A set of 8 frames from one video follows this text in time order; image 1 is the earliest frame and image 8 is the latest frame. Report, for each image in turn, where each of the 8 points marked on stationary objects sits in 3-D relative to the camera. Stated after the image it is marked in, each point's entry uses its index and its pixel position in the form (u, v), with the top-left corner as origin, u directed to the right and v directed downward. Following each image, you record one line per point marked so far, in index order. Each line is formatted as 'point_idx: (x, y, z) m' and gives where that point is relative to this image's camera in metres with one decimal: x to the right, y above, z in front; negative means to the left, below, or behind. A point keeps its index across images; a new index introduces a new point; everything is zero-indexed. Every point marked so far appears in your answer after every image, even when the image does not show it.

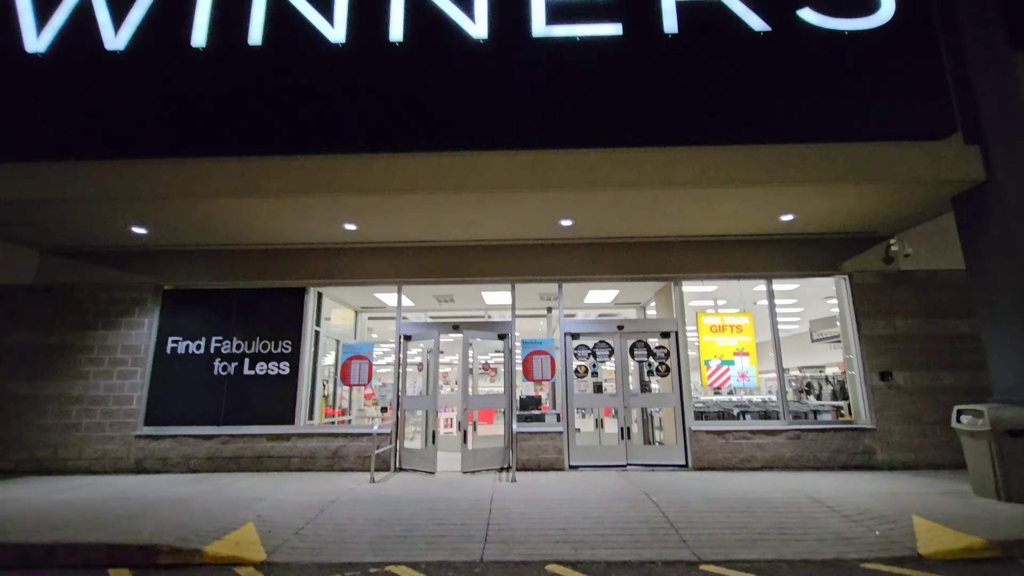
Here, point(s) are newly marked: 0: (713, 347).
0: (+2.9, -0.8, +7.3) m
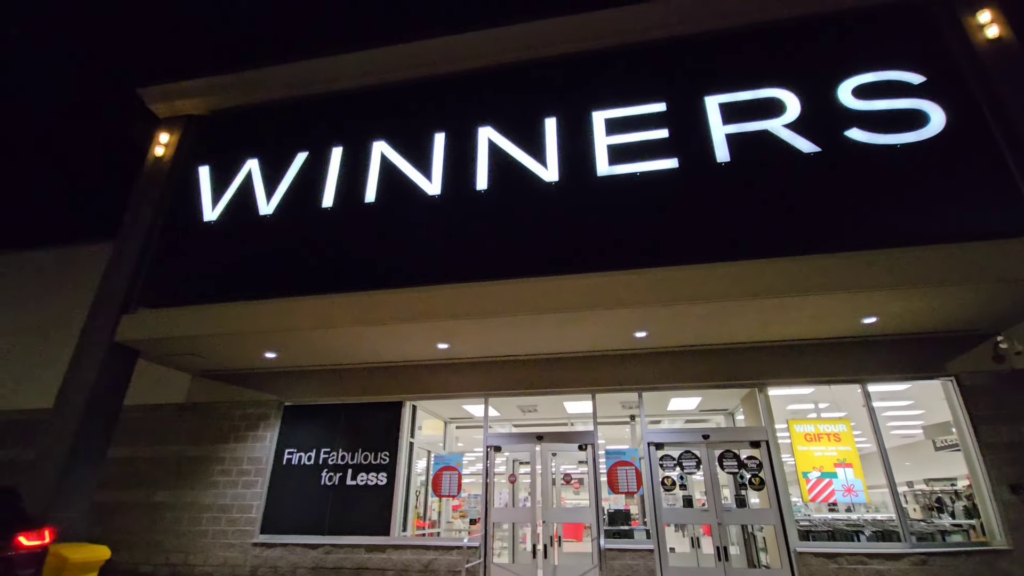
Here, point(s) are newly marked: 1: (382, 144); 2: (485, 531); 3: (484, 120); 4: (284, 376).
0: (+4.1, -2.3, +6.9) m
1: (-1.9, +2.1, +7.5) m
2: (-0.4, -3.5, +7.2) m
3: (-0.4, +2.5, +7.4) m
4: (-3.7, -1.4, +8.3) m
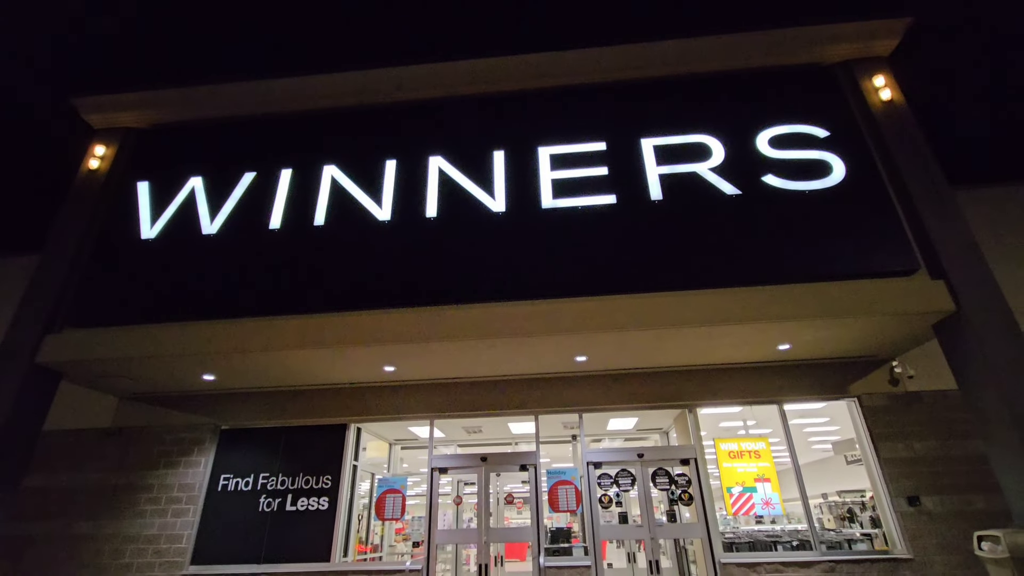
0: (+3.3, -2.7, +7.4) m
1: (-2.7, +1.8, +7.5) m
2: (-1.2, -3.8, +7.3) m
3: (-1.2, +2.1, +7.7) m
4: (-4.6, -1.8, +8.1) m
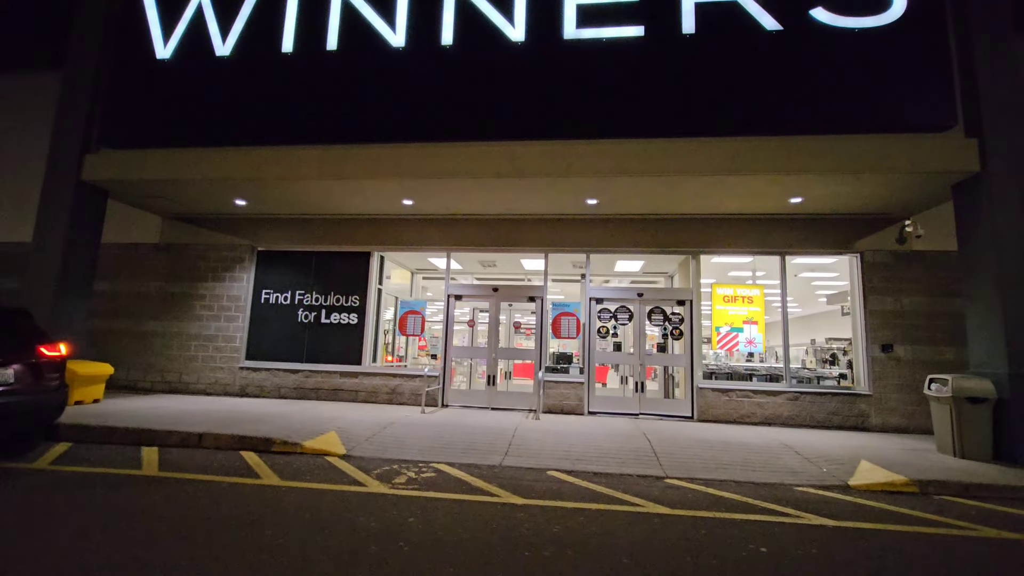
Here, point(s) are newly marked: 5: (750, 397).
0: (+3.4, -0.4, +8.0) m
1: (-2.3, +4.2, +7.0) m
2: (-1.1, -1.3, +8.4) m
3: (-0.8, +4.5, +7.0) m
4: (-4.4, +1.1, +8.7) m
5: (+3.5, -1.6, +7.5) m
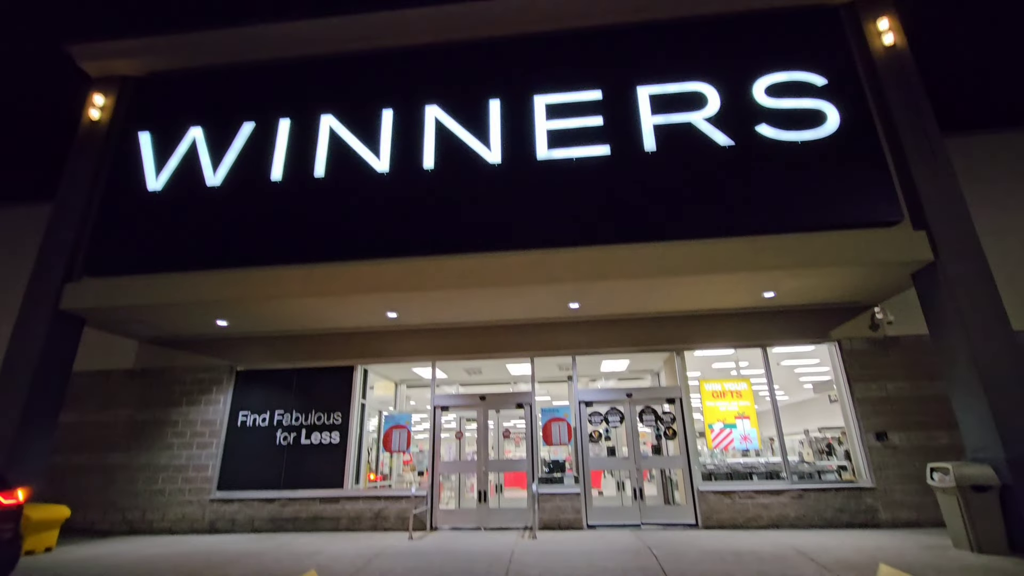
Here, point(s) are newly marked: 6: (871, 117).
0: (+3.2, -1.9, +7.9) m
1: (-2.7, +2.6, +7.6) m
2: (-1.2, -3.0, +7.9) m
3: (-1.2, +2.9, +7.7) m
4: (-4.7, -0.9, +8.5) m
5: (+3.4, -3.0, +7.2) m
6: (+4.8, +2.3, +6.8) m
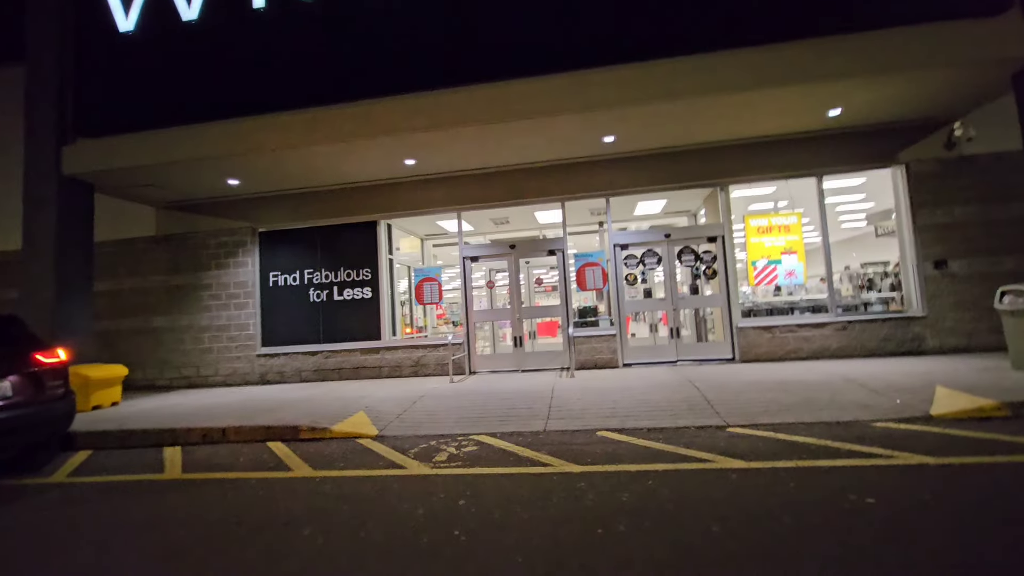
0: (+3.7, +0.6, +7.5) m
1: (-2.5, +4.5, +6.3) m
2: (-0.7, -0.7, +8.0) m
3: (-1.0, +5.0, +6.2) m
4: (-4.2, +1.4, +8.2) m
5: (+3.9, -0.6, +7.0) m
6: (+5.0, +4.4, +5.2) m
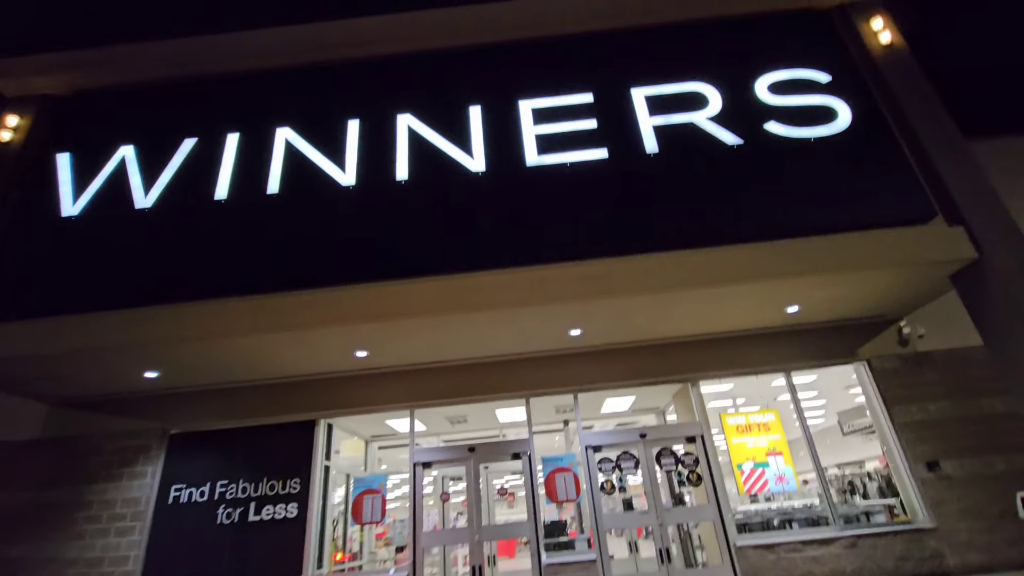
0: (+3.1, -2.2, +6.9) m
1: (-3.0, +2.1, +6.7) m
2: (-1.3, -3.5, +6.5) m
3: (-1.5, +2.4, +6.9) m
4: (-4.8, -1.6, +7.1) m
5: (+3.5, -3.2, +6.1) m
6: (+4.6, +2.2, +6.3) m
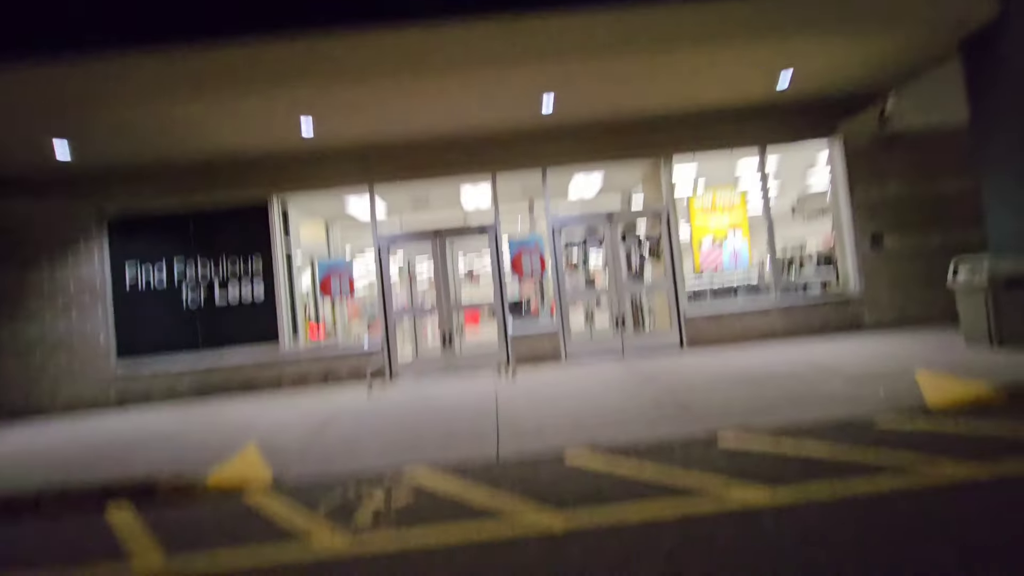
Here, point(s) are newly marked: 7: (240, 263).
0: (+2.7, +0.8, +7.1) m
1: (-3.3, +4.6, +4.7) m
2: (-1.7, -0.6, +6.9) m
3: (-1.9, +5.0, +4.9) m
4: (-5.3, +1.4, +6.4) m
5: (+3.0, -0.4, +6.7) m
6: (+4.3, +4.7, +4.9) m
7: (-3.6, +0.3, +6.6) m
